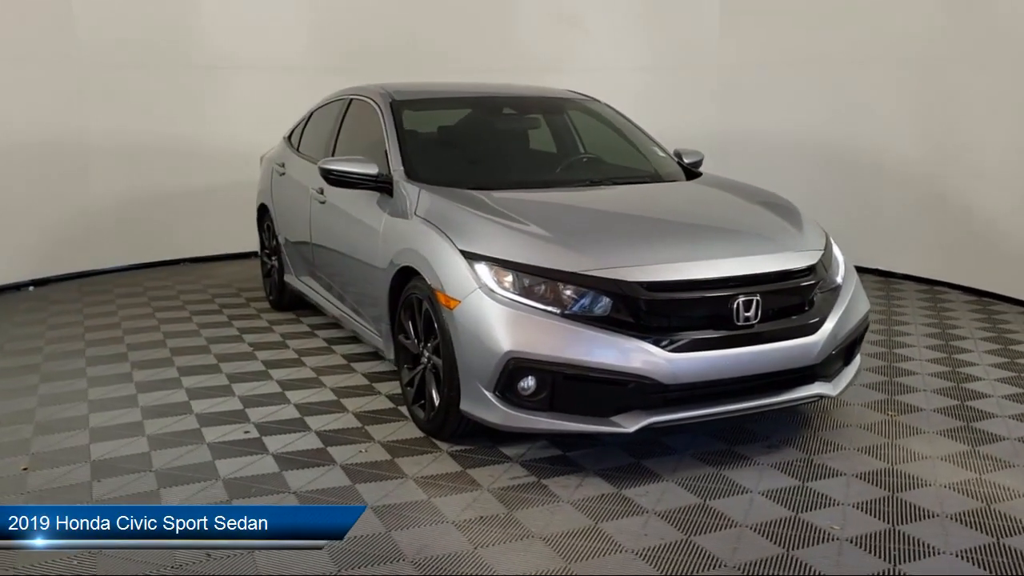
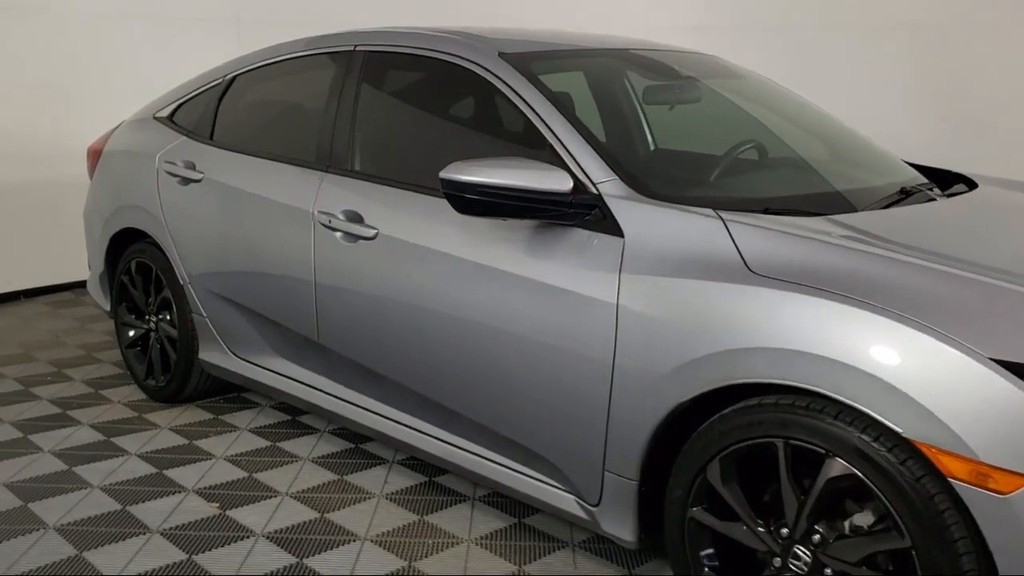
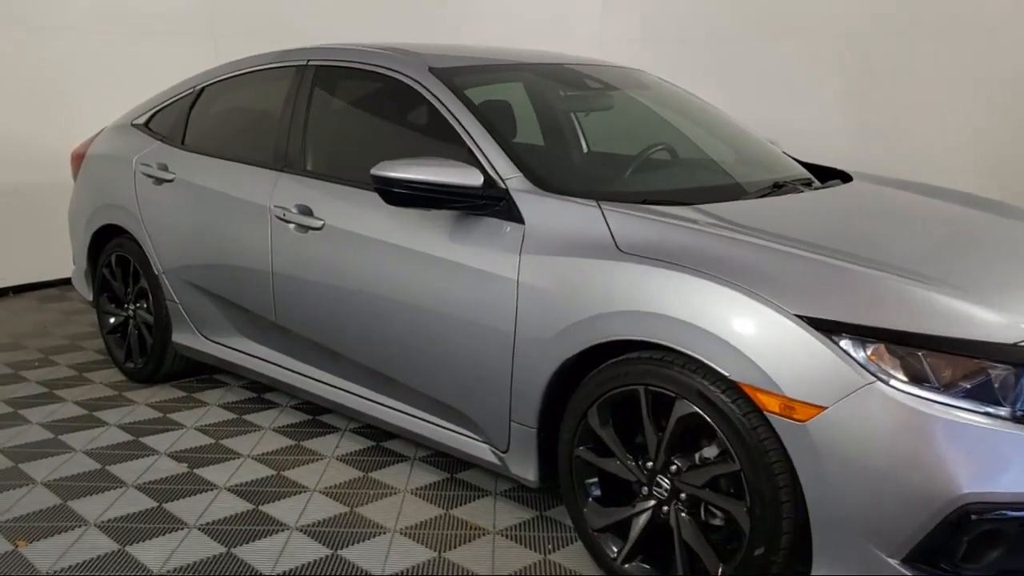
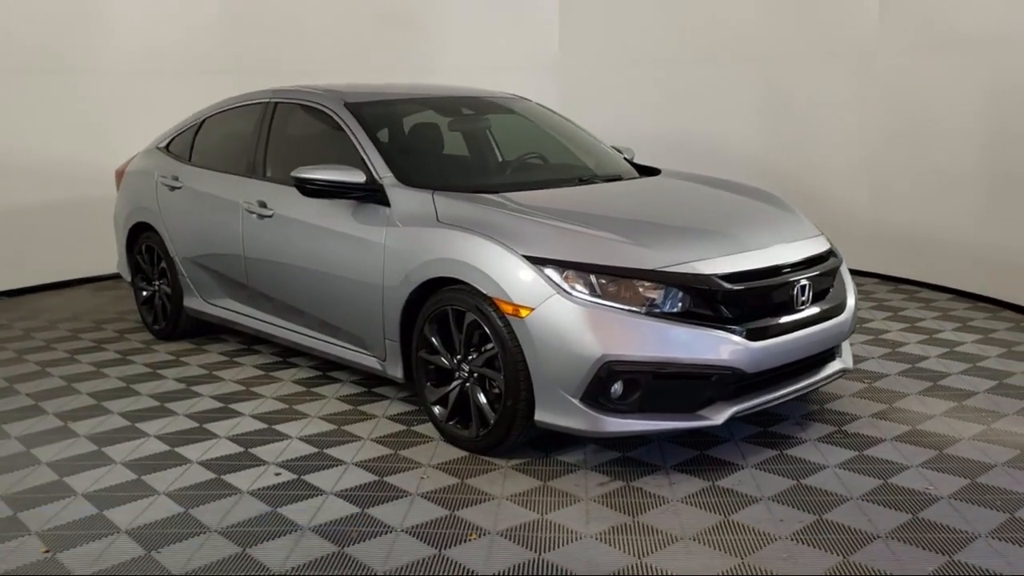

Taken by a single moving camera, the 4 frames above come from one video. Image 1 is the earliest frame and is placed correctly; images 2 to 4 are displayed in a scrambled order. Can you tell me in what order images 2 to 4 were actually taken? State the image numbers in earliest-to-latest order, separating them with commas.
4, 3, 2
